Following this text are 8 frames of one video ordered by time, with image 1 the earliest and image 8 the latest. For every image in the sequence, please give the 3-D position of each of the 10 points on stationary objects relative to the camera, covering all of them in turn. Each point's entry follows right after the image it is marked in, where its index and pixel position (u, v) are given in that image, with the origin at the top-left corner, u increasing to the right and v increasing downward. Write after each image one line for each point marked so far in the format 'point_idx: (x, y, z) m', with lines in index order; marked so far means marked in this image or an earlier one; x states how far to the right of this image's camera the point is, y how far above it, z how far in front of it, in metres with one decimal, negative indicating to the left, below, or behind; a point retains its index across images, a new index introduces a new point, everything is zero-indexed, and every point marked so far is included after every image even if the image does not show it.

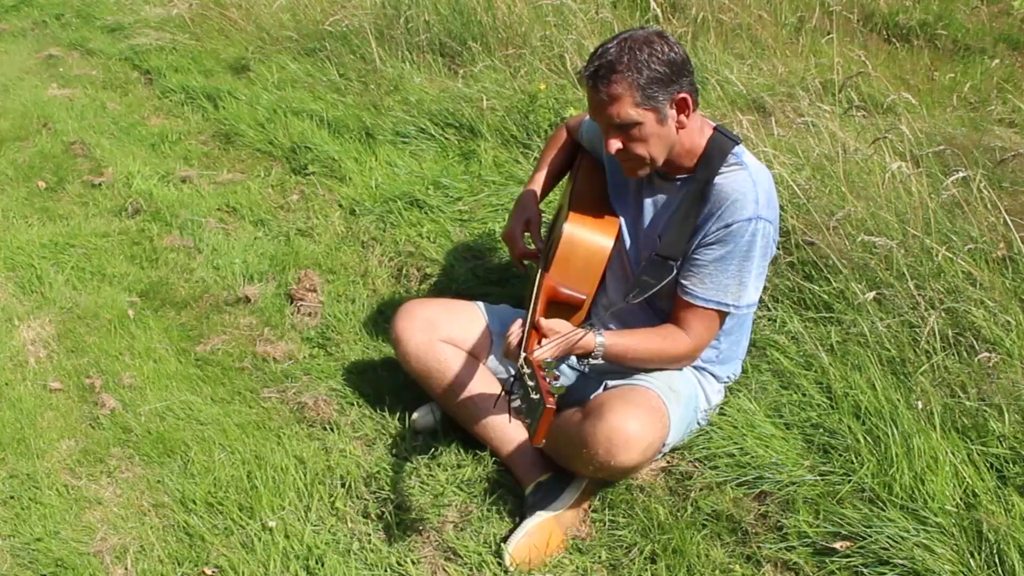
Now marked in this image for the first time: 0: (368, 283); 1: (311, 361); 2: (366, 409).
0: (-0.4, 0.0, +4.4) m
1: (-0.5, -0.2, +4.1) m
2: (-0.4, -0.3, +3.9) m
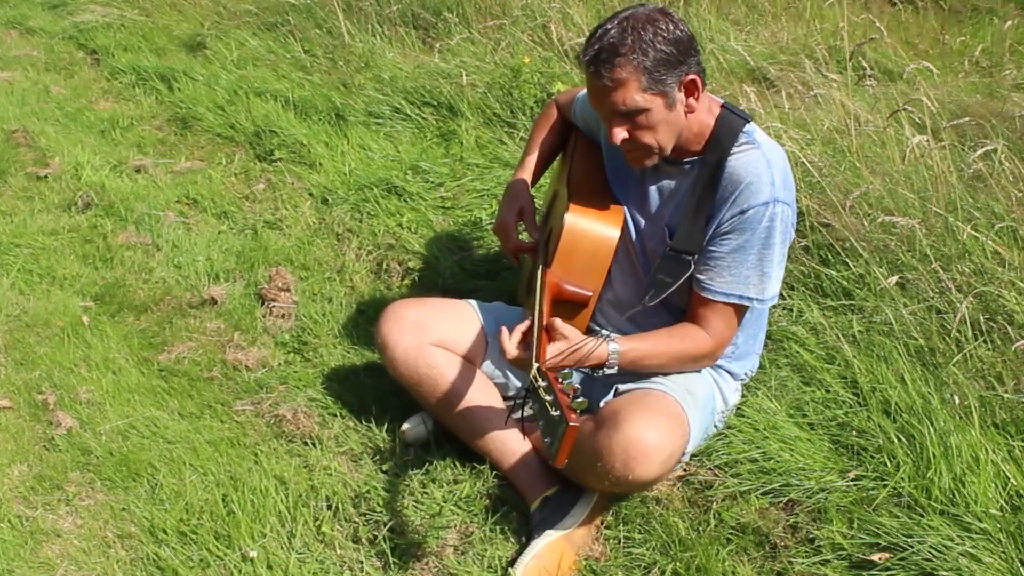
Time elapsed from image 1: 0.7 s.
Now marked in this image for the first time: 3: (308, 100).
0: (-0.4, 0.0, +4.0) m
1: (-0.6, -0.2, +3.8) m
2: (-0.4, -0.3, +3.6) m
3: (-0.6, +0.6, +4.6) m
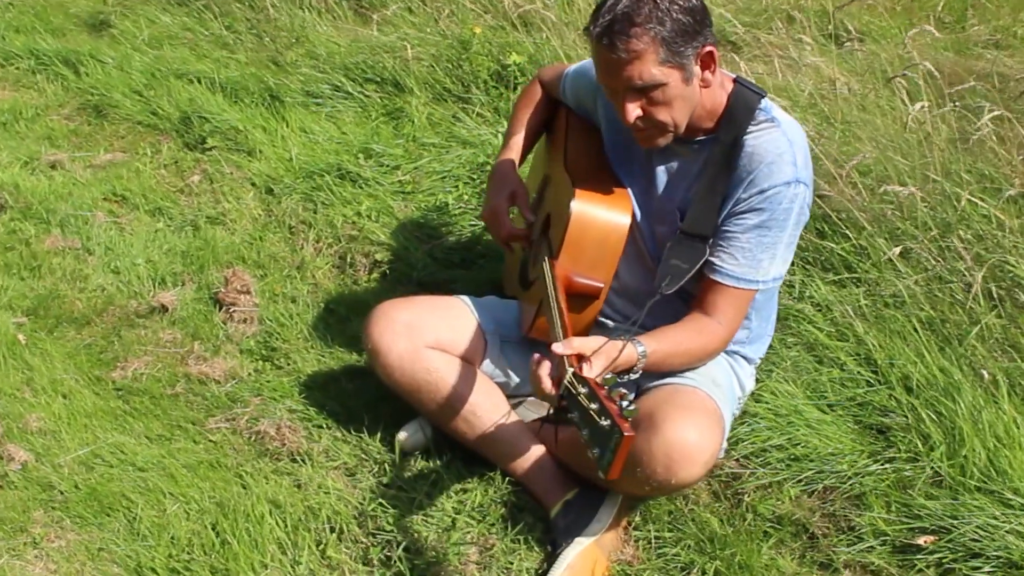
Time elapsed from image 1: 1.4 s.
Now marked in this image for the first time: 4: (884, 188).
0: (-0.5, 0.0, +3.7) m
1: (-0.6, -0.2, +3.5) m
2: (-0.4, -0.3, +3.3) m
3: (-0.8, +0.6, +4.3) m
4: (+0.9, +0.2, +3.5) m
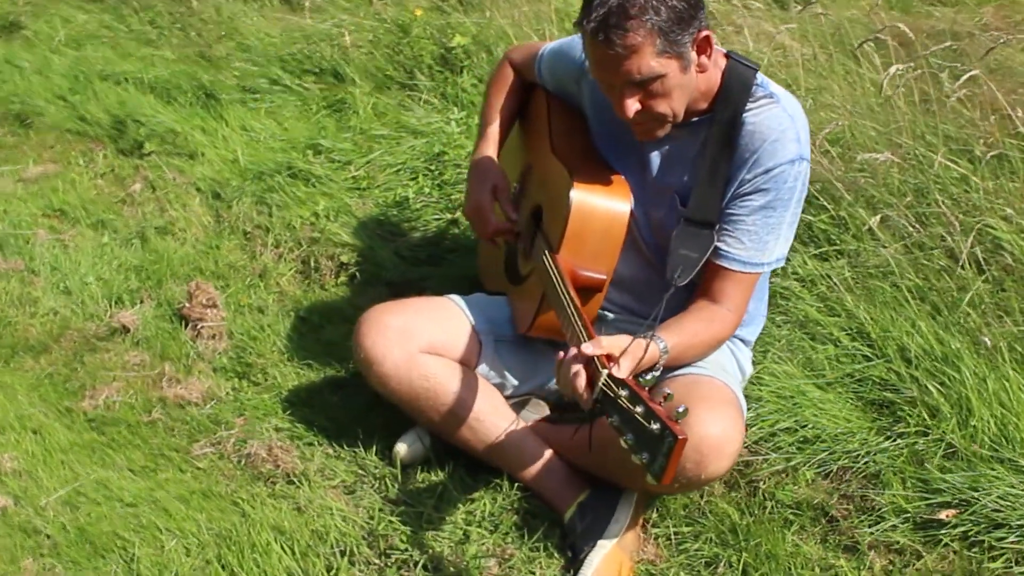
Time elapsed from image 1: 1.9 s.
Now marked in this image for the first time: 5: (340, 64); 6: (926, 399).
0: (-0.6, 0.0, +3.6) m
1: (-0.6, -0.2, +3.3) m
2: (-0.4, -0.3, +3.2) m
3: (-0.9, +0.6, +4.1) m
4: (+0.8, +0.3, +3.5) m
5: (-0.5, +0.6, +4.1) m
6: (+0.8, -0.2, +3.1) m
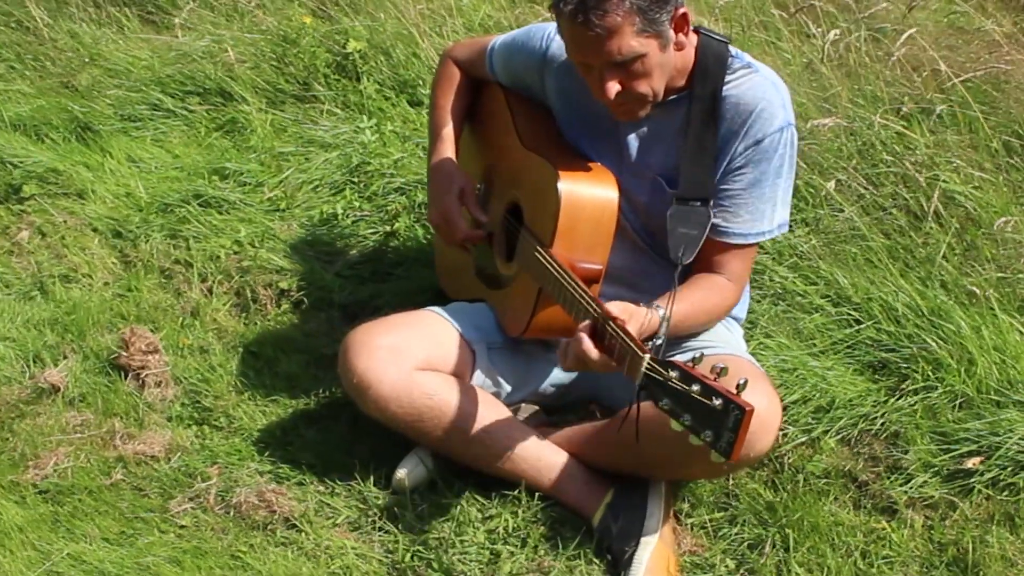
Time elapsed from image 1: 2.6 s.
0: (-0.7, -0.1, +3.3) m
1: (-0.6, -0.3, +3.0) m
2: (-0.4, -0.4, +3.0) m
3: (-1.2, +0.4, +3.7) m
4: (+0.6, +0.4, +3.5) m
5: (-0.7, +0.5, +3.8) m
6: (+0.8, -0.1, +3.1) m
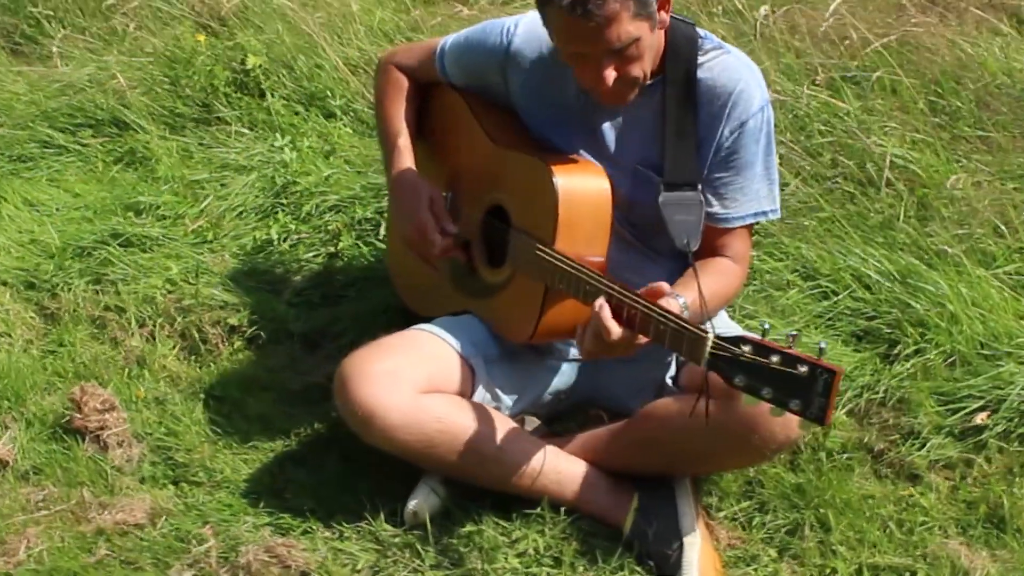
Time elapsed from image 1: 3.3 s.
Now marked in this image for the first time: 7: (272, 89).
0: (-0.7, -0.2, +3.0) m
1: (-0.6, -0.4, +2.8) m
2: (-0.3, -0.4, +2.7) m
3: (-1.3, +0.3, +3.4) m
4: (+0.5, +0.4, +3.4) m
5: (-0.9, +0.4, +3.6) m
6: (+0.8, -0.1, +3.1) m
7: (-0.6, +0.5, +3.7) m
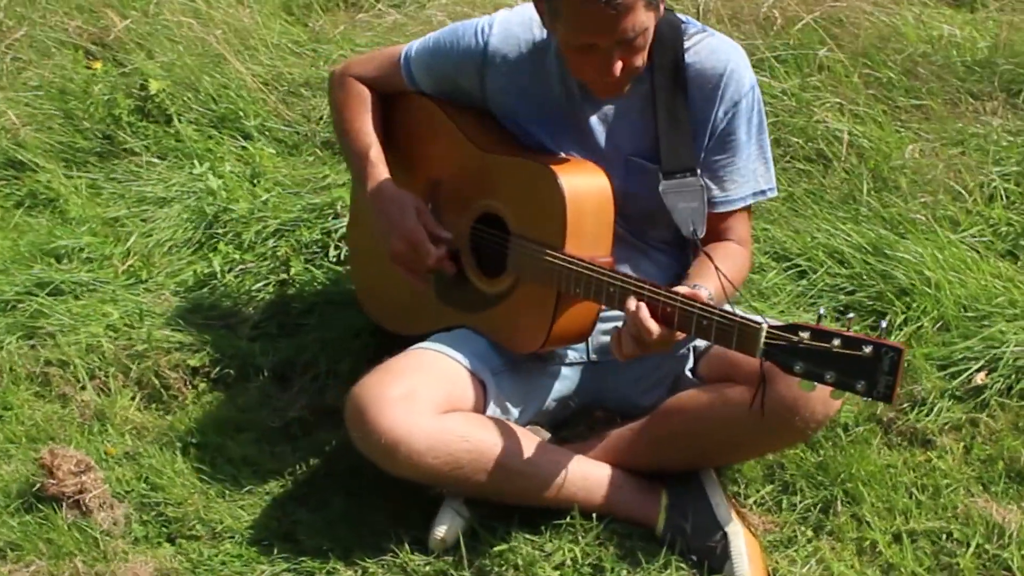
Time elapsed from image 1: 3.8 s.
0: (-0.7, -0.2, +2.8) m
1: (-0.5, -0.5, +2.6) m
2: (-0.3, -0.5, +2.6) m
3: (-1.4, +0.1, +3.0) m
4: (+0.3, +0.4, +3.4) m
5: (-1.1, +0.3, +3.3) m
6: (+0.7, 0.0, +3.1) m
7: (-0.8, +0.4, +3.5) m
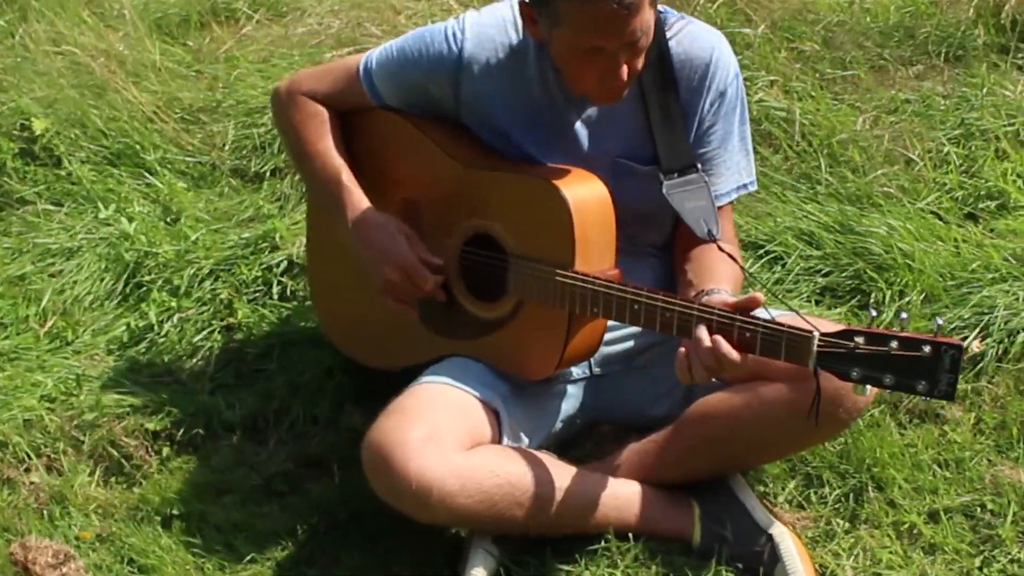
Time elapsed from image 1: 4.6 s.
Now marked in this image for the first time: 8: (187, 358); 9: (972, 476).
0: (-0.7, -0.4, +2.5) m
1: (-0.4, -0.5, +2.3) m
2: (-0.2, -0.5, +2.4) m
3: (-1.5, -0.1, +2.6) m
4: (+0.1, +0.4, +3.3) m
5: (-1.2, +0.1, +2.9) m
6: (+0.7, 0.0, +3.1) m
7: (-0.9, +0.3, +3.1) m
8: (-0.6, -0.1, +2.8) m
9: (+0.8, -0.3, +2.6) m
